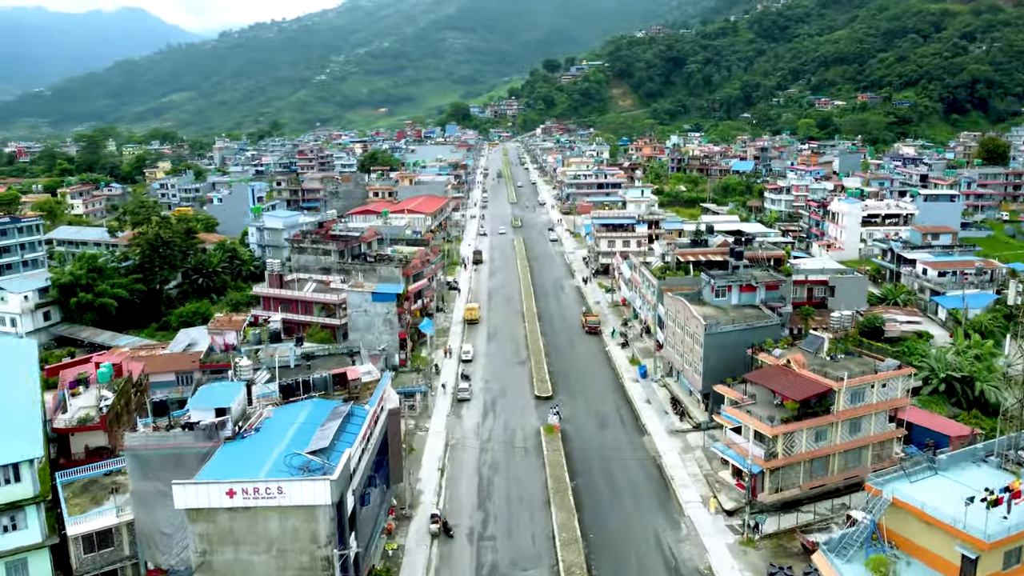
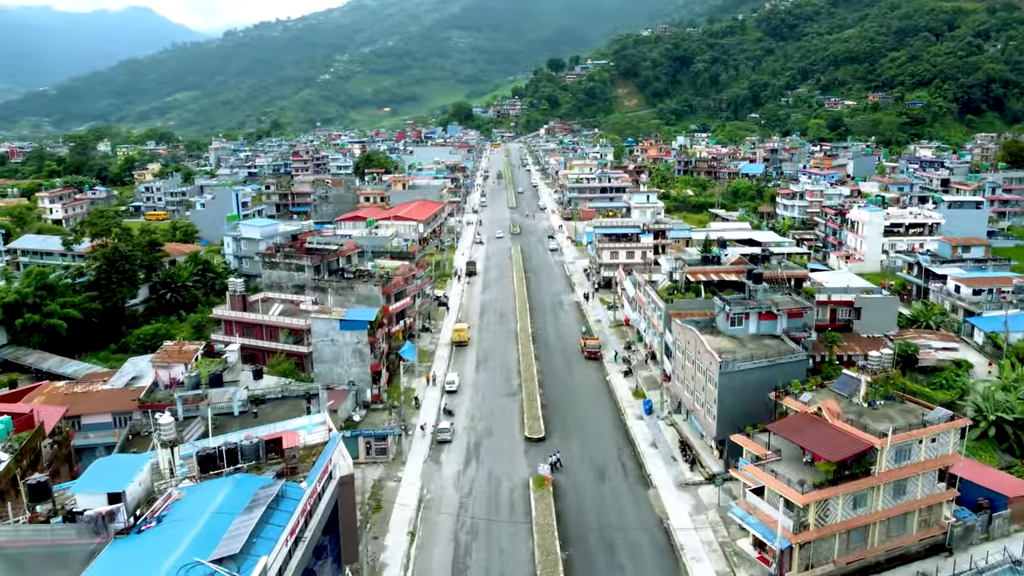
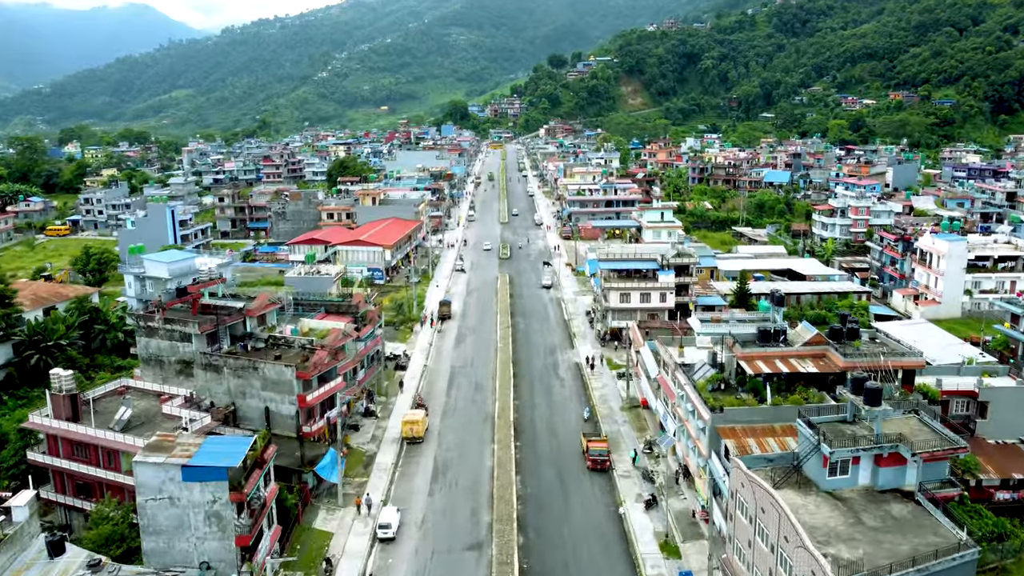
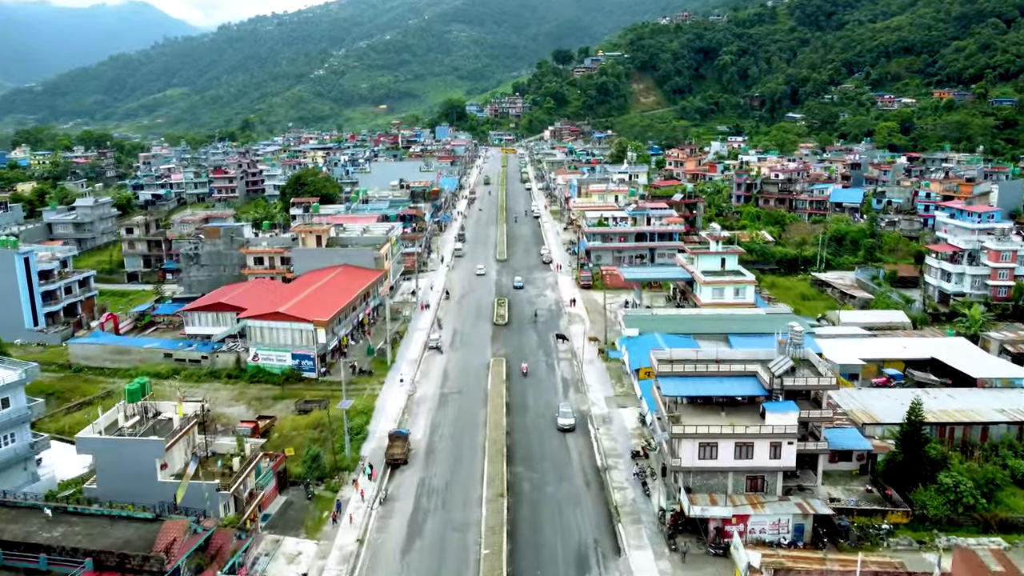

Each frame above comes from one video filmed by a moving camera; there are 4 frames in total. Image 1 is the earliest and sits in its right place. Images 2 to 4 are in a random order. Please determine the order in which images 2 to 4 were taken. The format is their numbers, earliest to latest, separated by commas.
2, 3, 4
